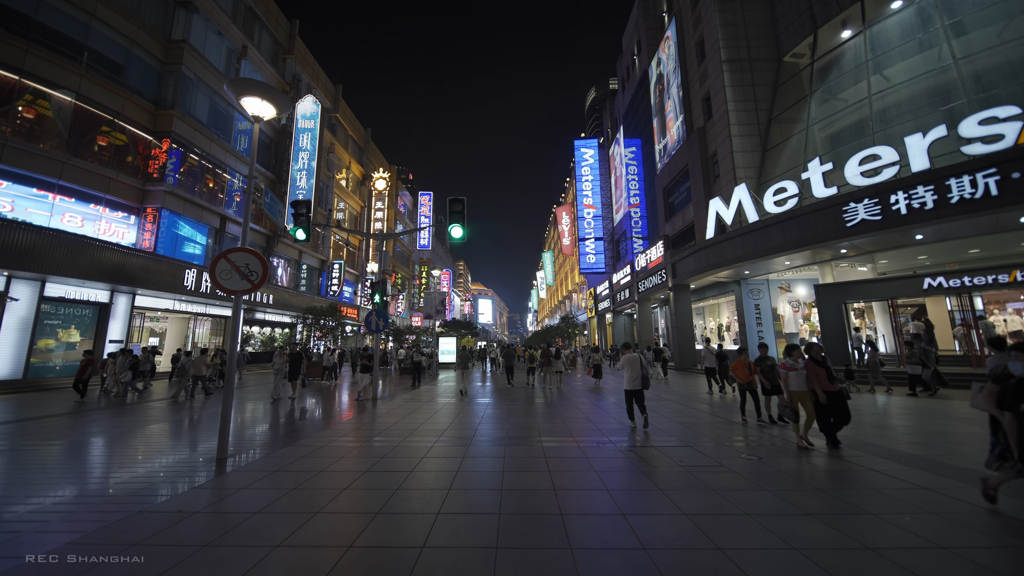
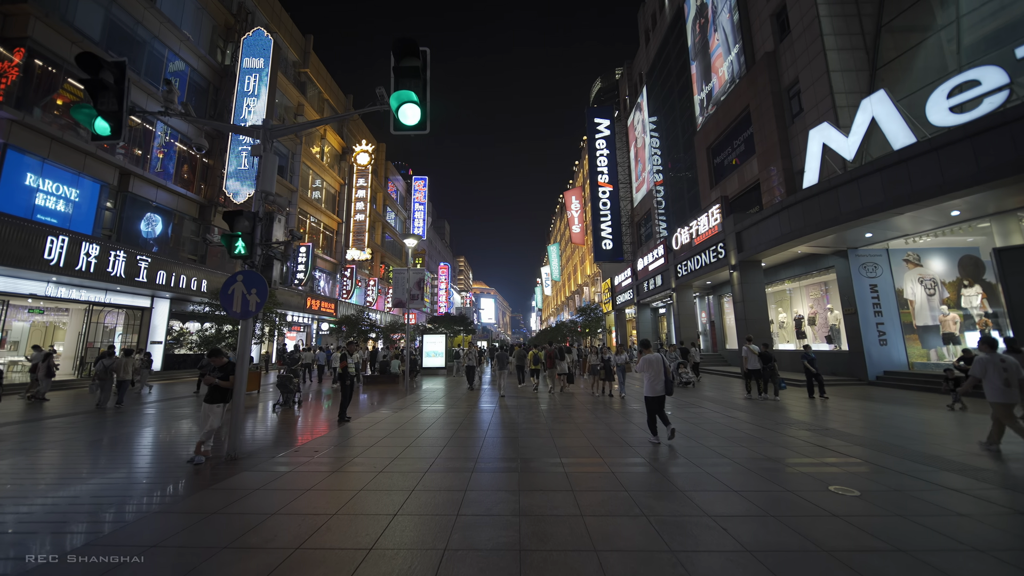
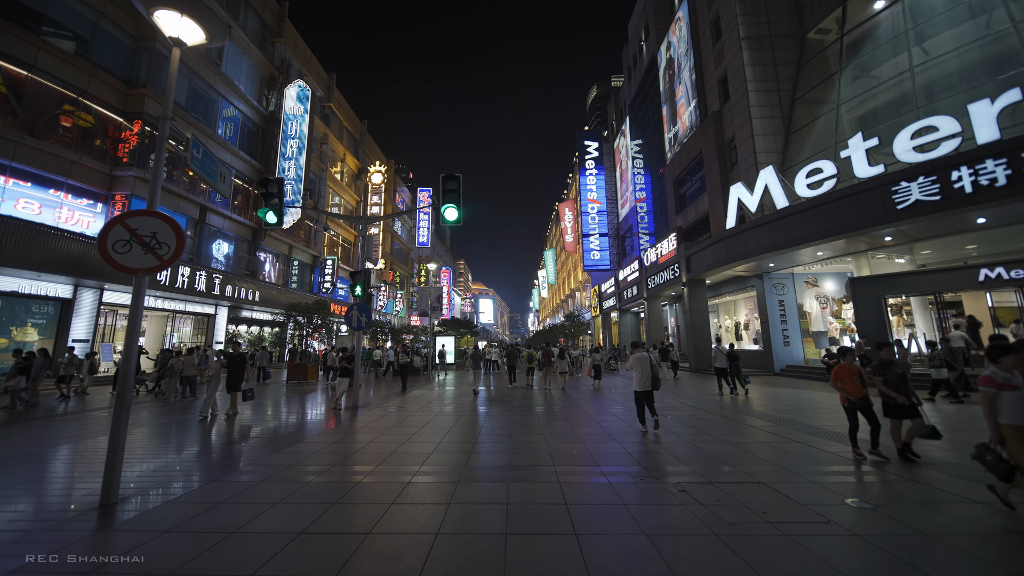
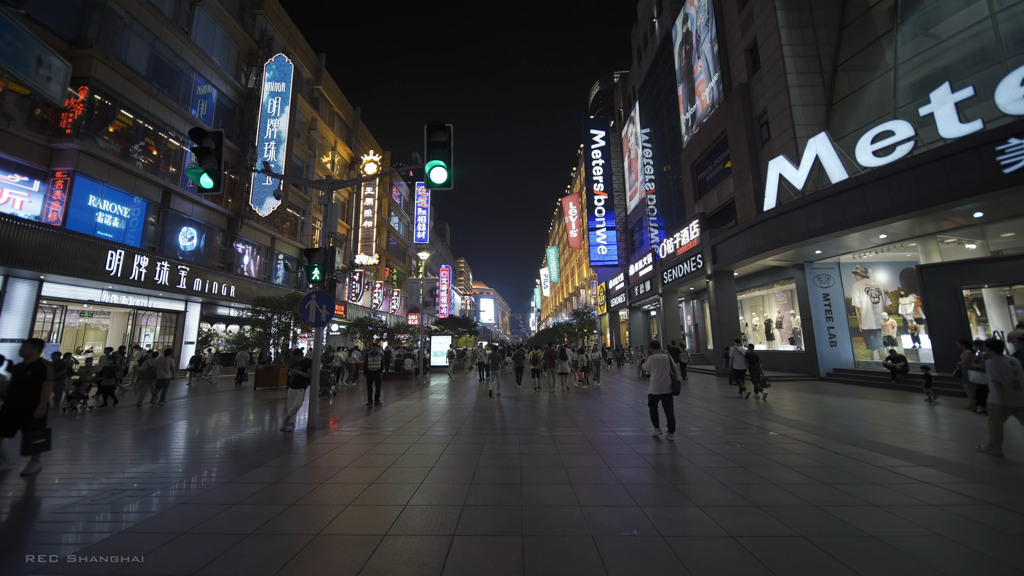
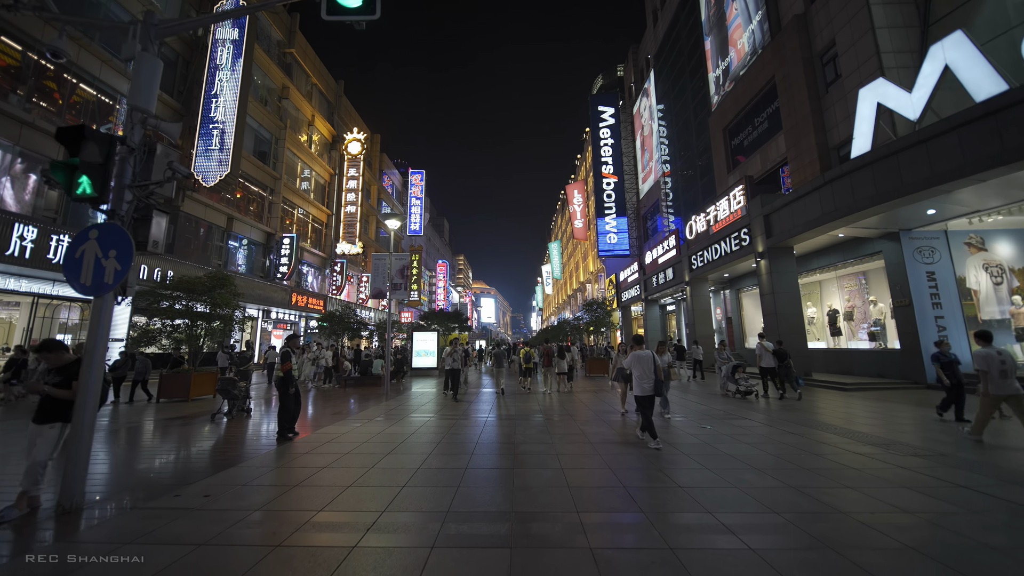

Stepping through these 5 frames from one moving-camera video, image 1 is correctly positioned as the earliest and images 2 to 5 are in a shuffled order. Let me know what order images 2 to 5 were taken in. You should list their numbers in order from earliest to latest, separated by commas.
3, 4, 2, 5
